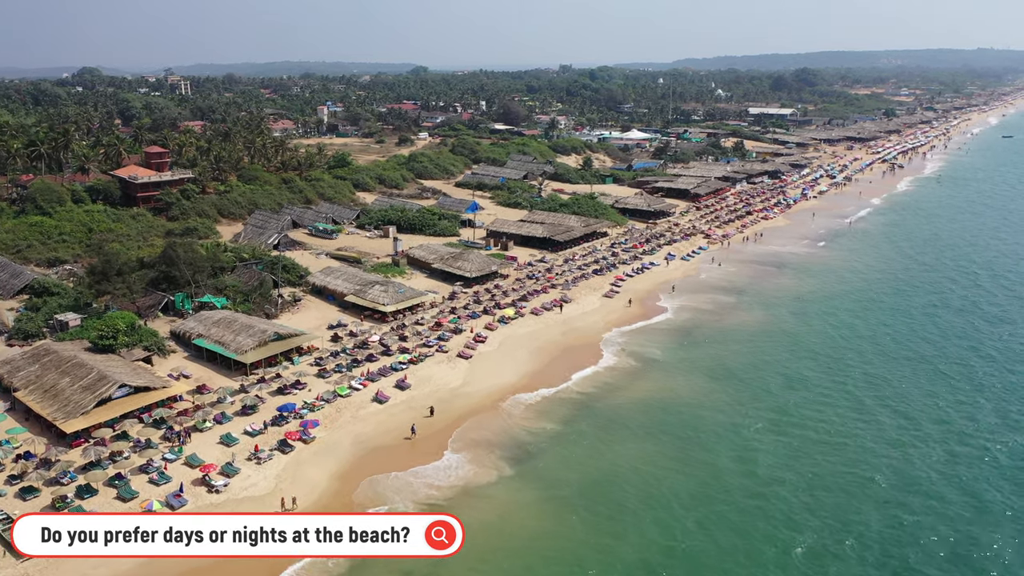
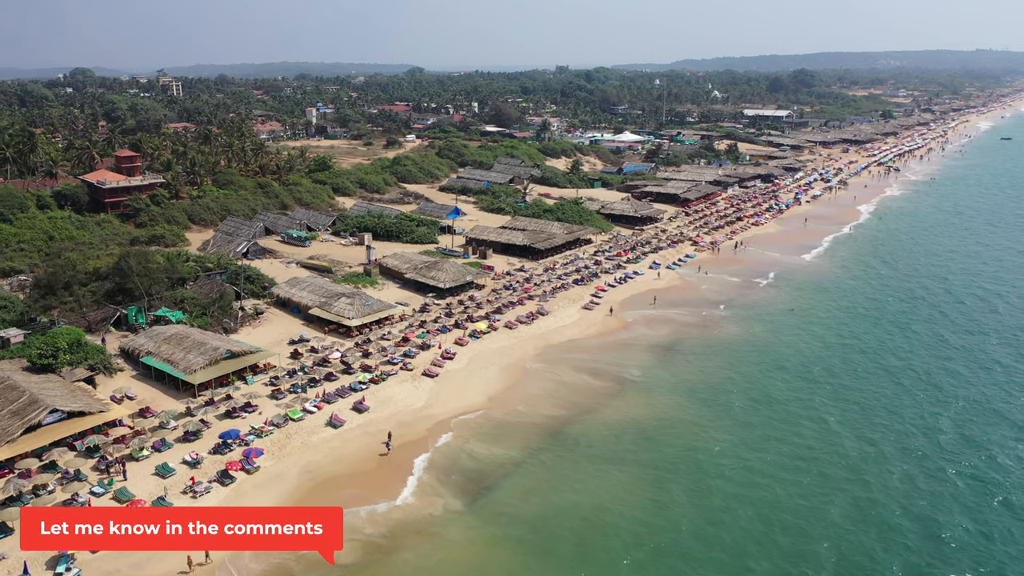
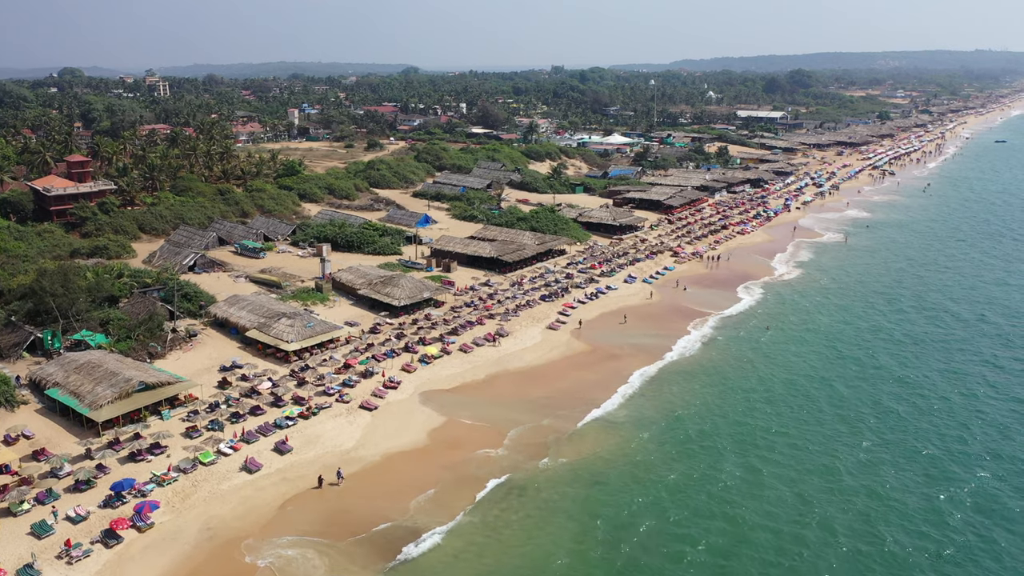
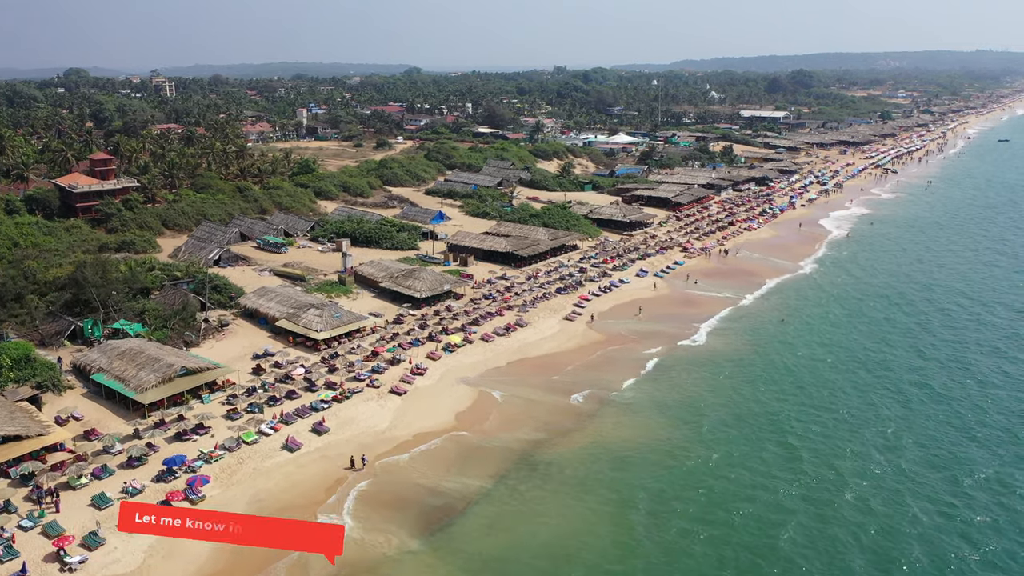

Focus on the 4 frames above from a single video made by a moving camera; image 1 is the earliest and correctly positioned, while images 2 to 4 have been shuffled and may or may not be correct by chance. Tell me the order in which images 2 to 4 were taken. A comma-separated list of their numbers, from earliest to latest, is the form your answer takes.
2, 4, 3
